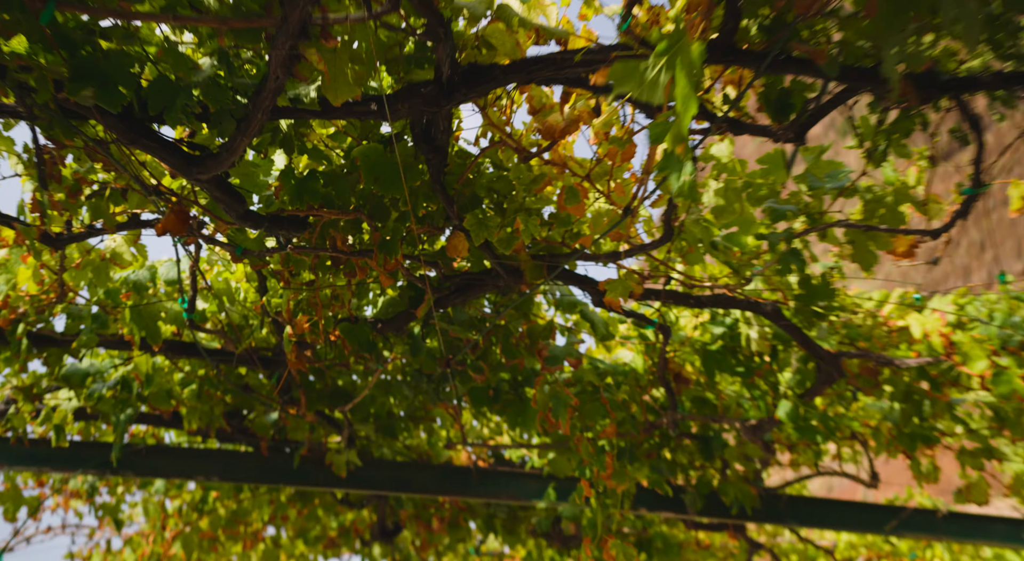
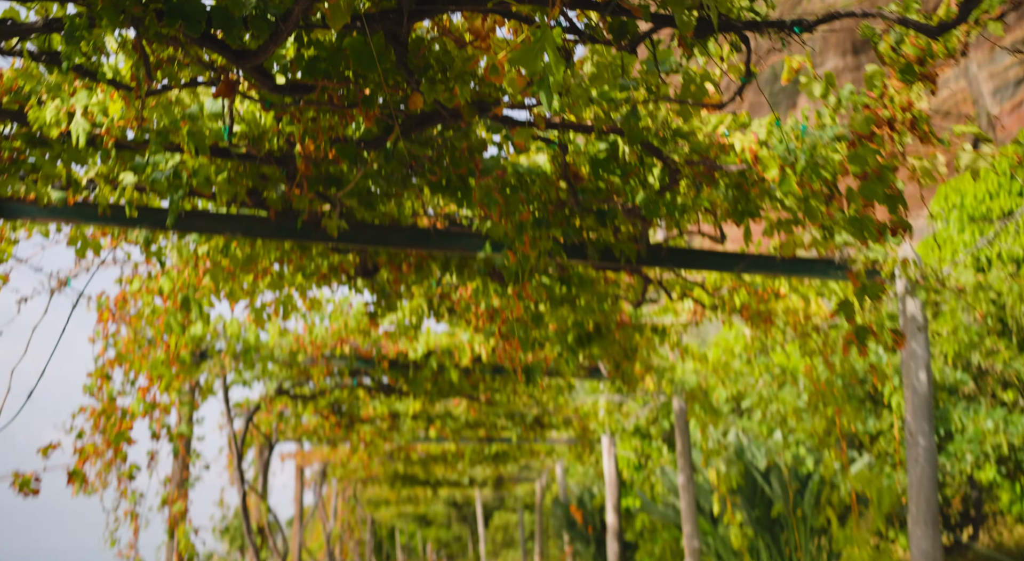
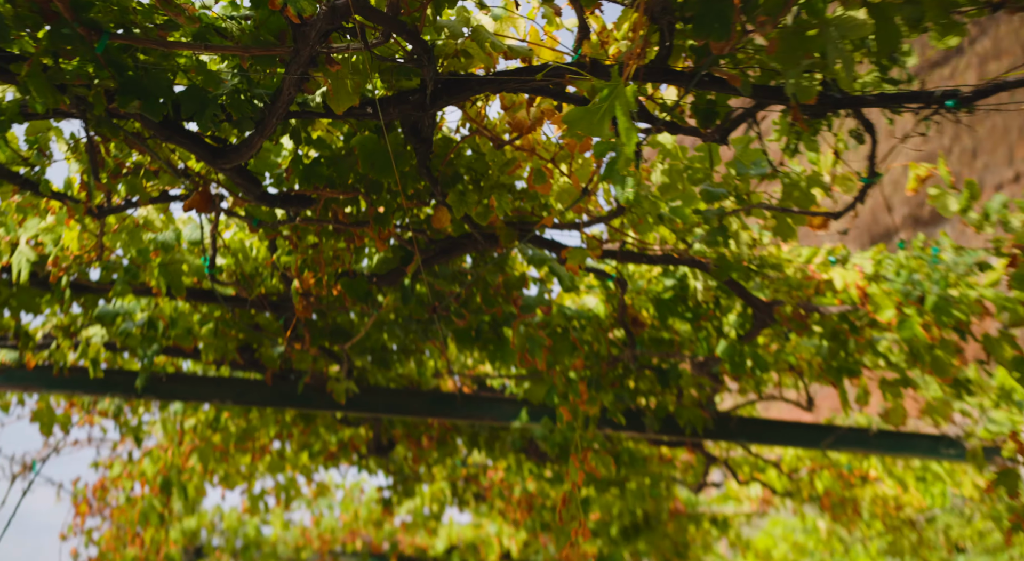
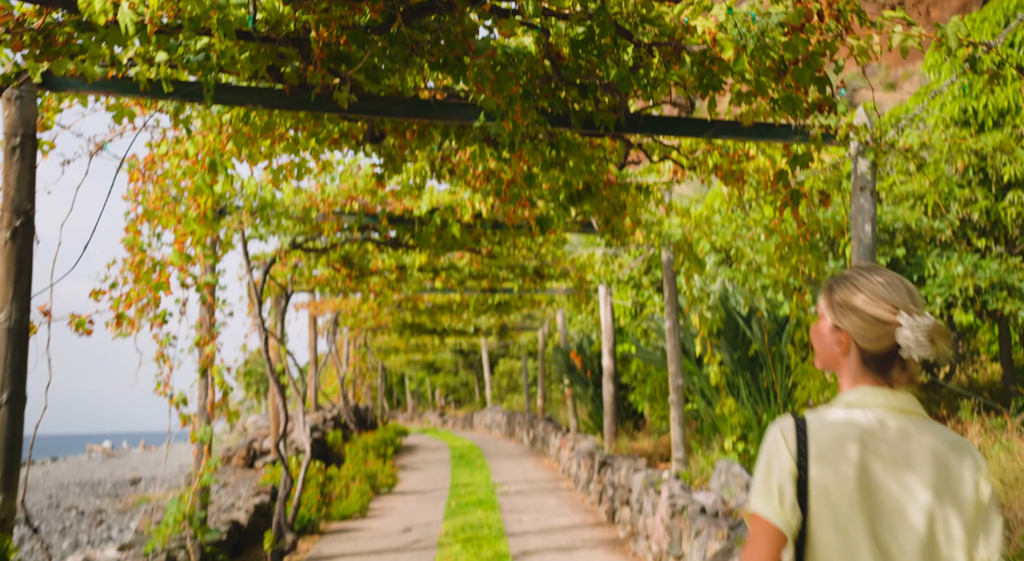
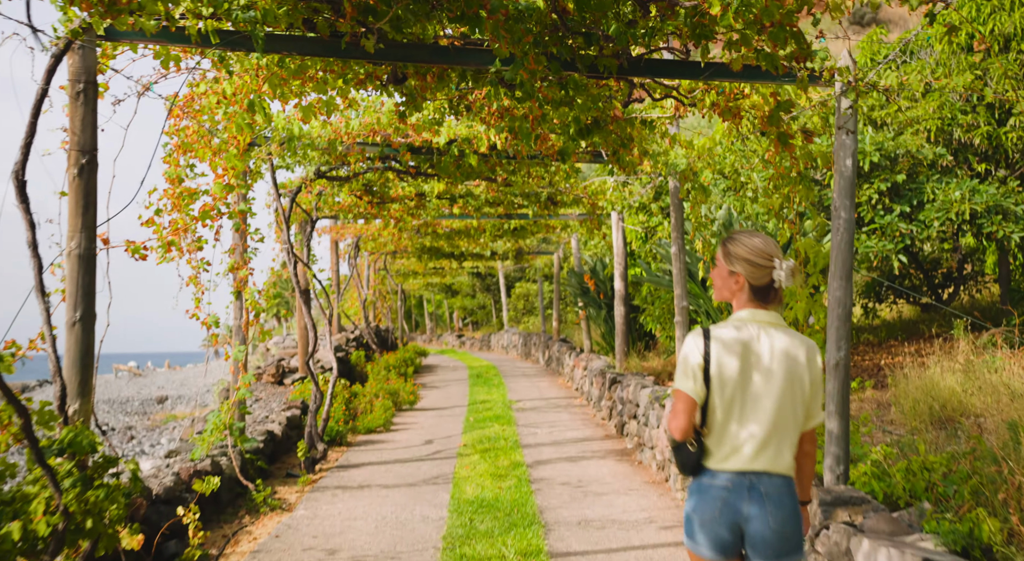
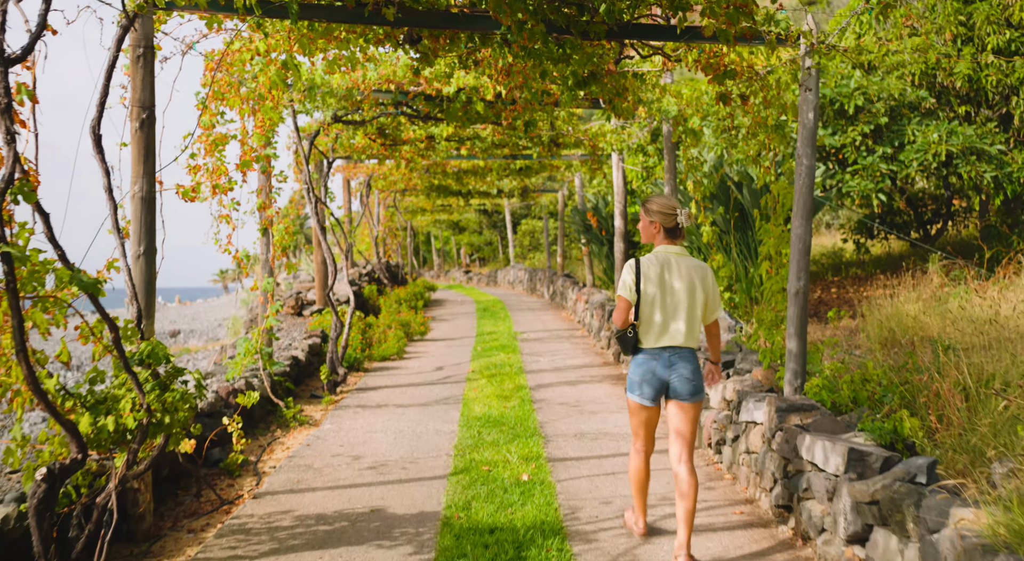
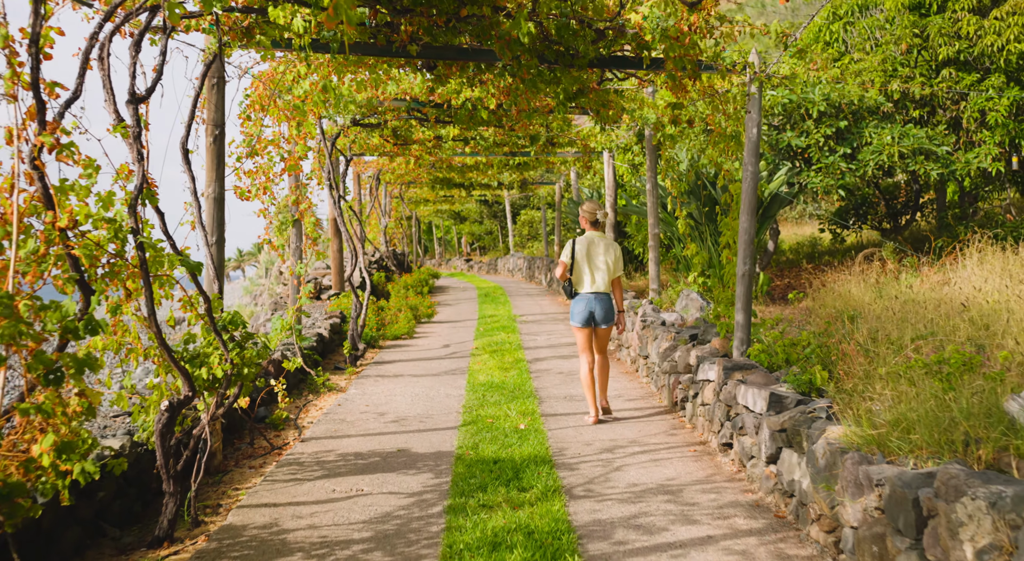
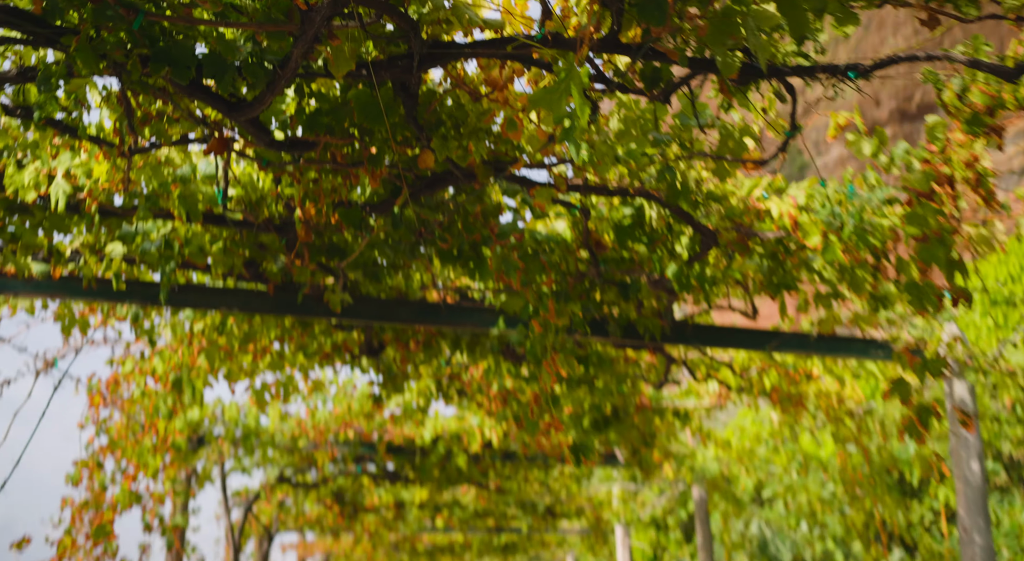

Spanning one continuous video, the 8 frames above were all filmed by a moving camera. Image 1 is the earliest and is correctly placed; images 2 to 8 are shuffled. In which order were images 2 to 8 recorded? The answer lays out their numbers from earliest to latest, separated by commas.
3, 8, 2, 4, 5, 6, 7
